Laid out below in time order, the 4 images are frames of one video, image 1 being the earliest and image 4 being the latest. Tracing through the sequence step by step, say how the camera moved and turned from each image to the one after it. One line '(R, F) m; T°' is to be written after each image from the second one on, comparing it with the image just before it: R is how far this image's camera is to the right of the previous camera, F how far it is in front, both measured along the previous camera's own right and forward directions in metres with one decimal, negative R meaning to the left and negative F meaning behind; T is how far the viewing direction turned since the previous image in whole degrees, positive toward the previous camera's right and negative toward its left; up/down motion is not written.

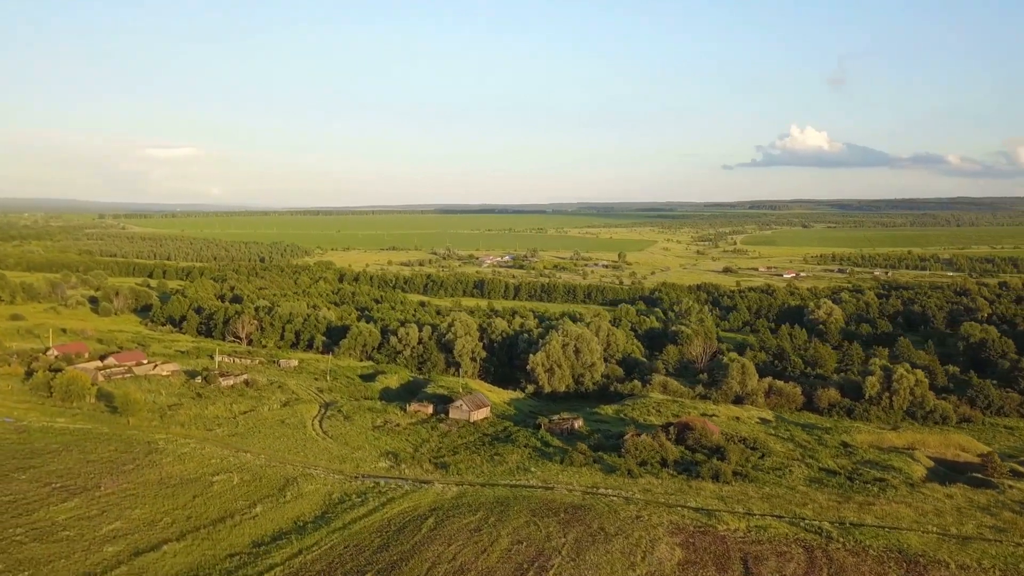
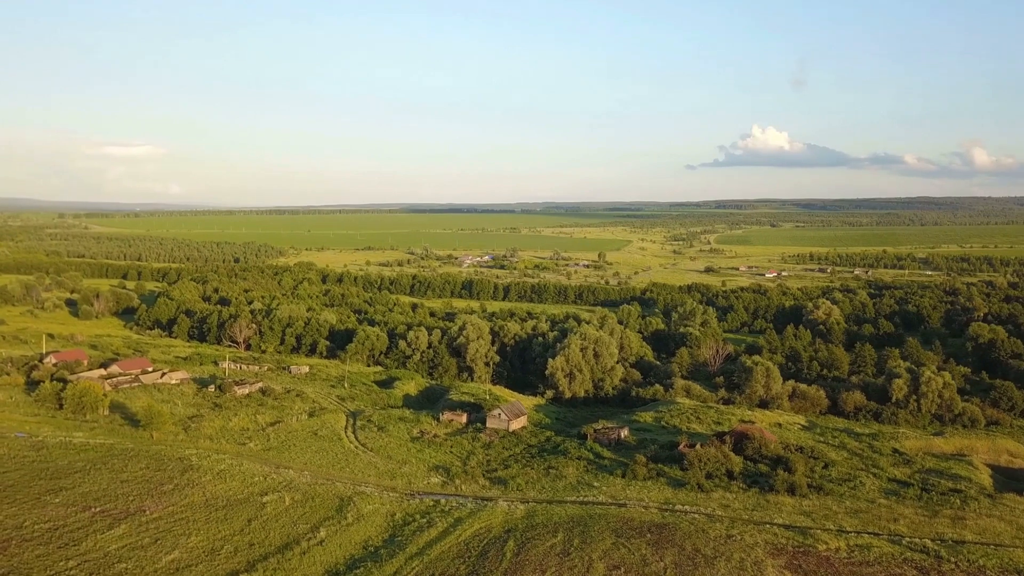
(-2.8, +1.2) m; +2°
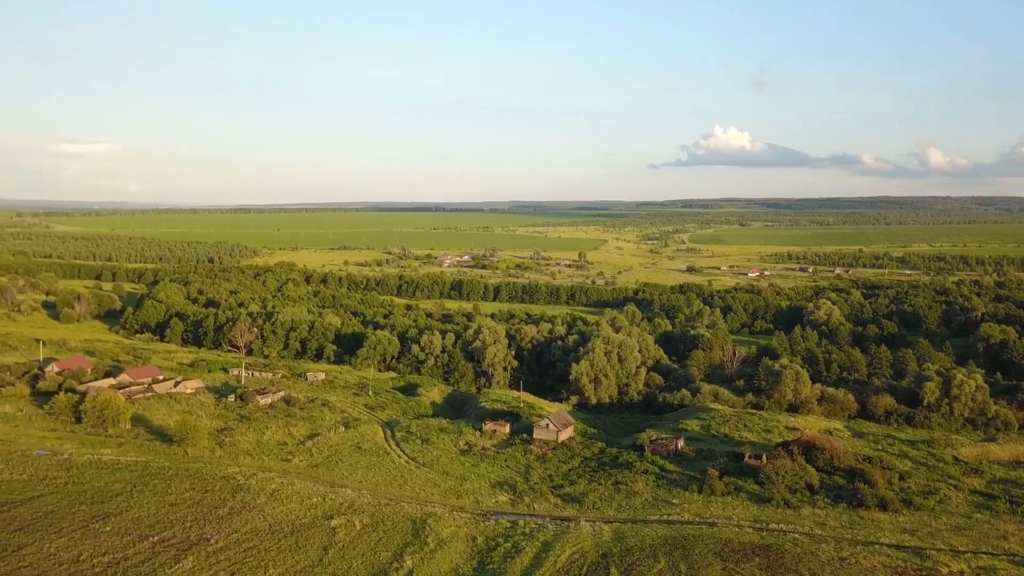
(-3.1, +1.2) m; +2°
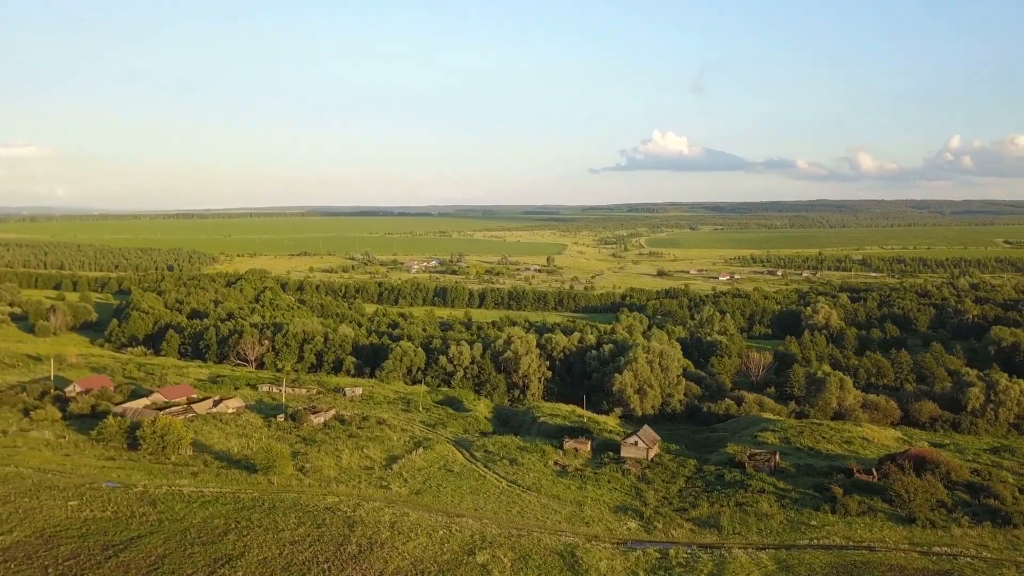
(-5.1, +1.3) m; +3°
